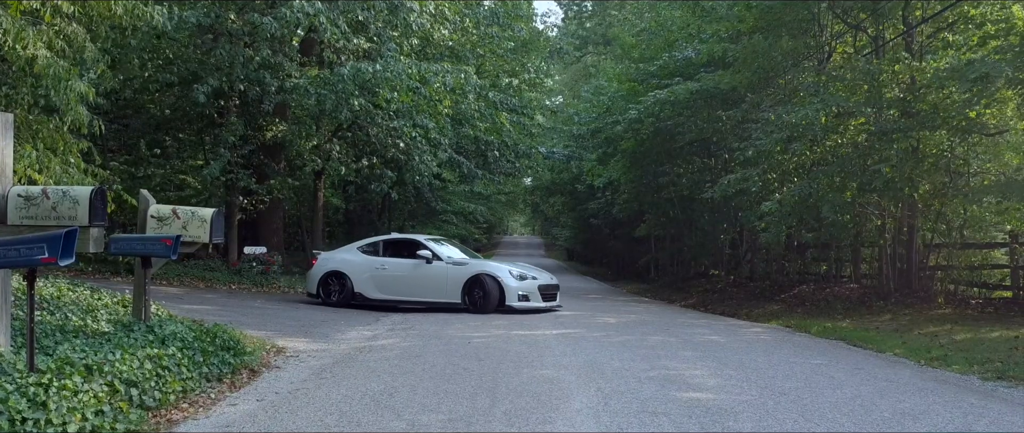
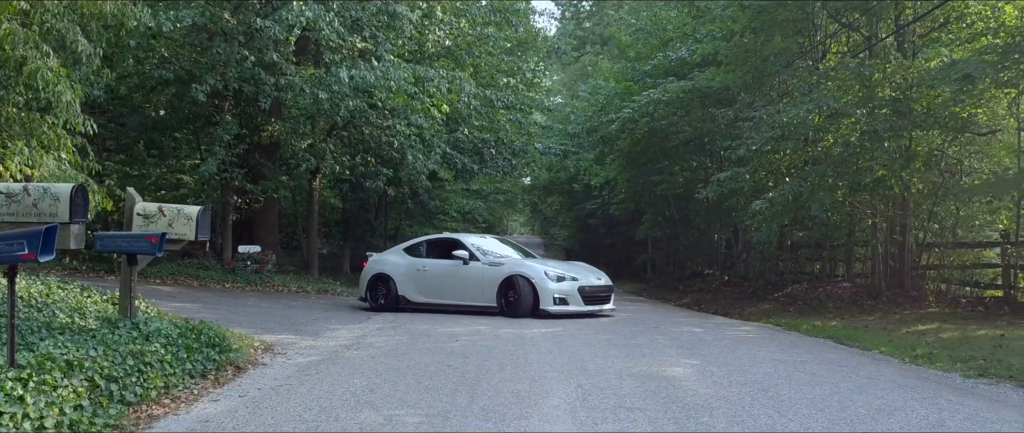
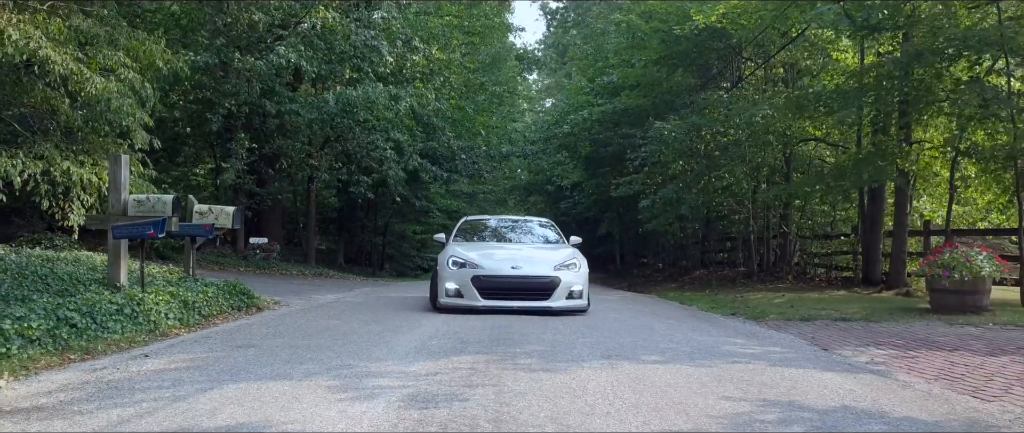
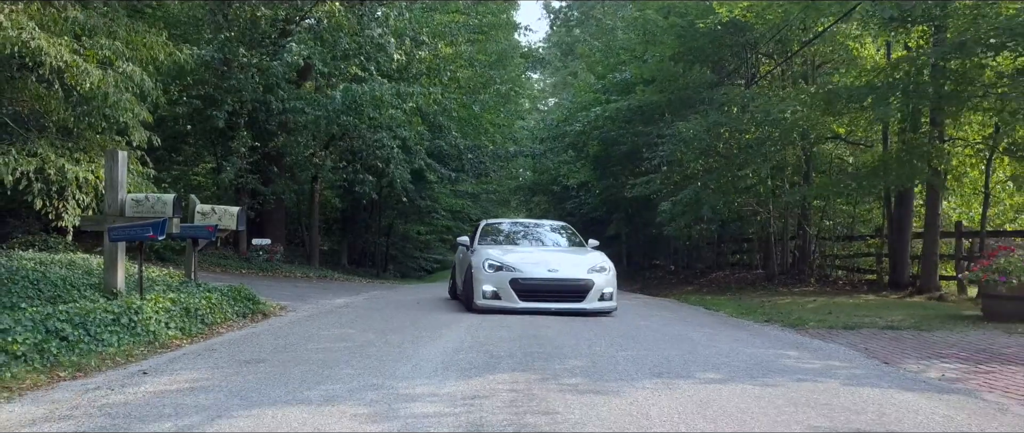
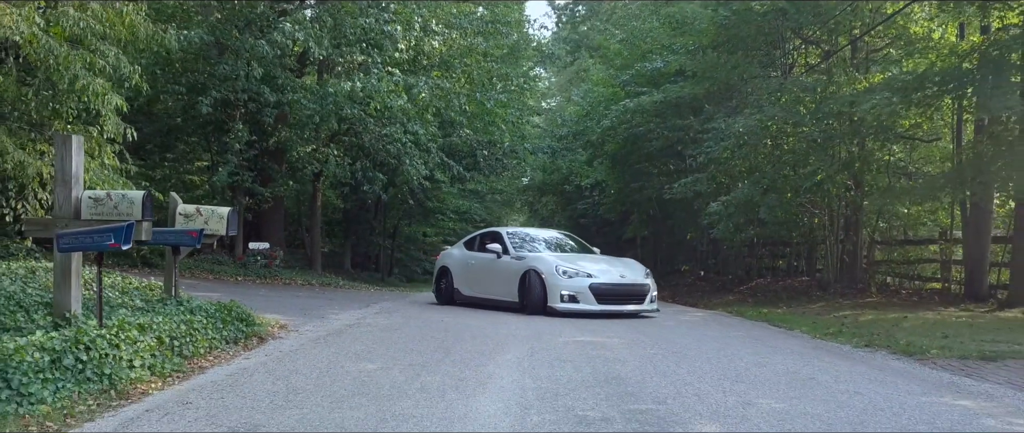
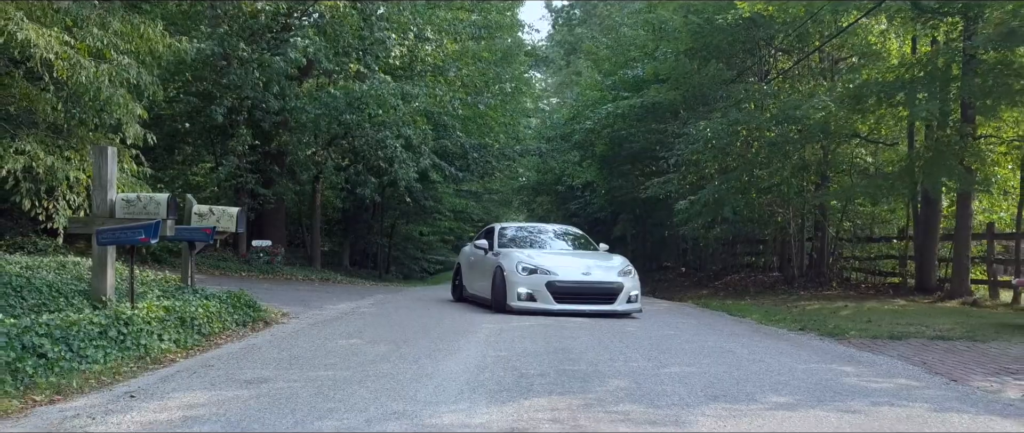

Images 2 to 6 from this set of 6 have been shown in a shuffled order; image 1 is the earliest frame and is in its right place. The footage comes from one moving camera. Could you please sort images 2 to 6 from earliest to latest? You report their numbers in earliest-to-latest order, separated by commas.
2, 5, 6, 4, 3
